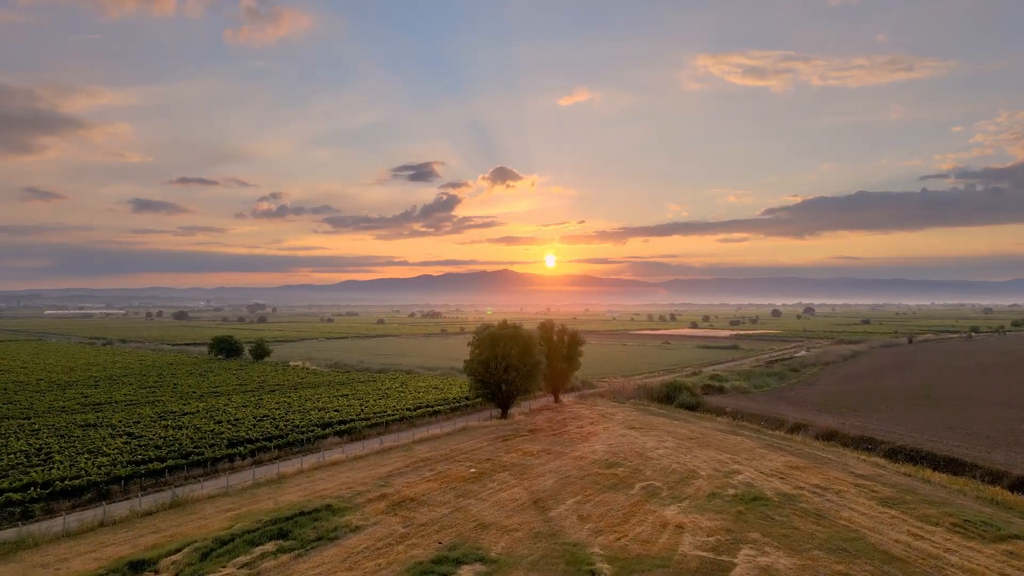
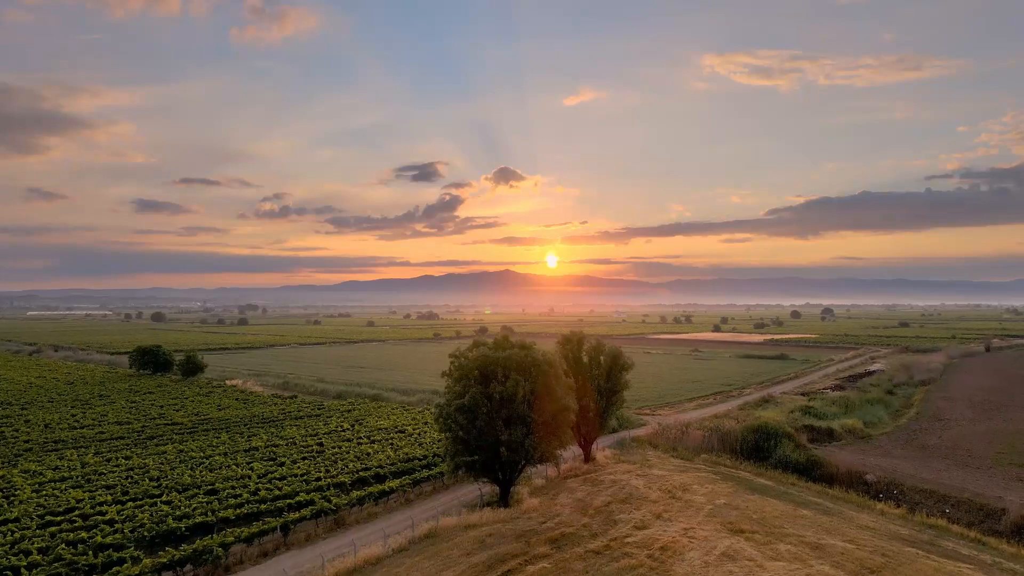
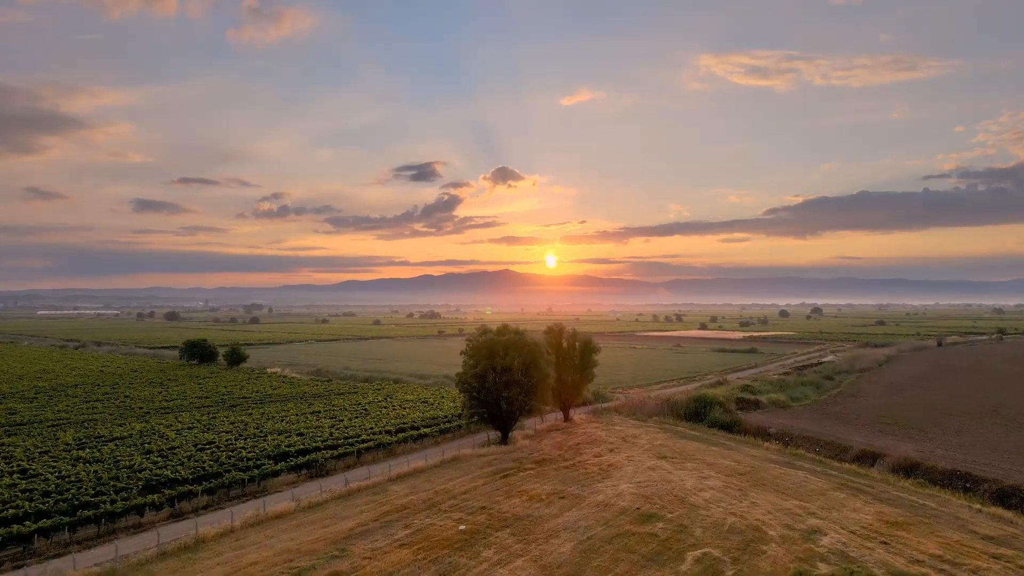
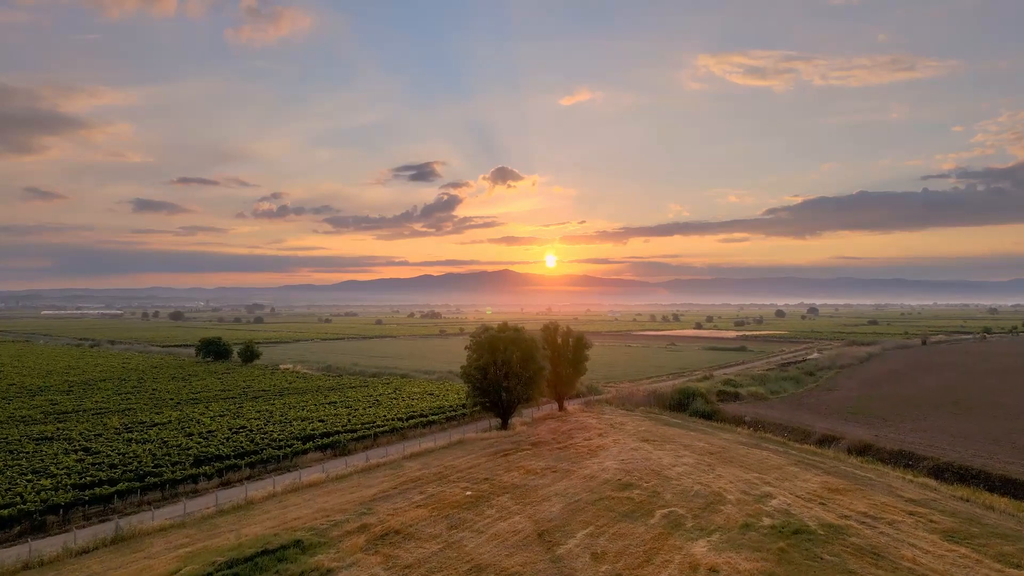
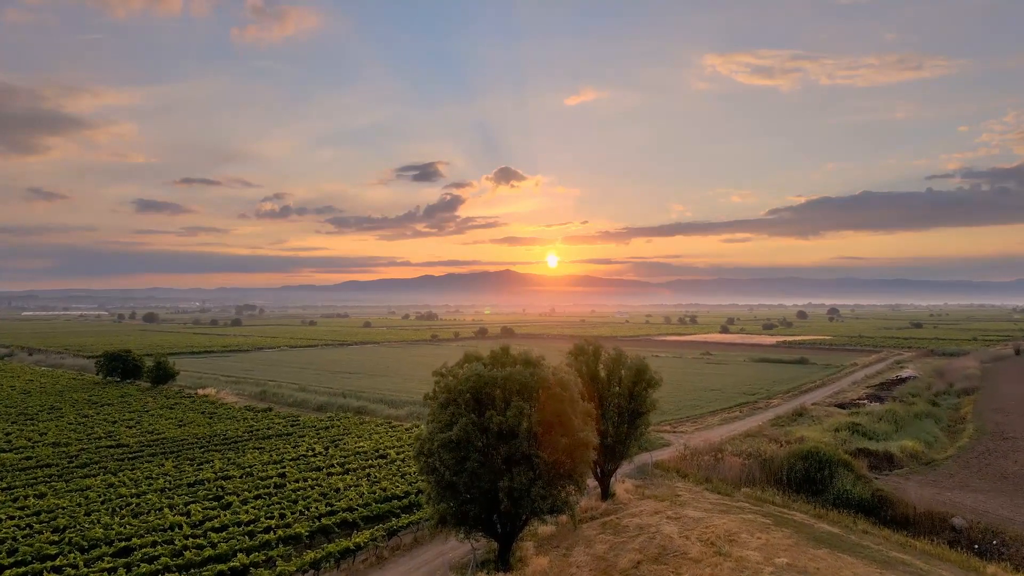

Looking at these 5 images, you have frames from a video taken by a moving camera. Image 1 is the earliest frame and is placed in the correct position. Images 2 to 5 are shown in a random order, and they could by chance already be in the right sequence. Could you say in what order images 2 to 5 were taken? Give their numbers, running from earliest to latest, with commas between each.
4, 3, 2, 5
